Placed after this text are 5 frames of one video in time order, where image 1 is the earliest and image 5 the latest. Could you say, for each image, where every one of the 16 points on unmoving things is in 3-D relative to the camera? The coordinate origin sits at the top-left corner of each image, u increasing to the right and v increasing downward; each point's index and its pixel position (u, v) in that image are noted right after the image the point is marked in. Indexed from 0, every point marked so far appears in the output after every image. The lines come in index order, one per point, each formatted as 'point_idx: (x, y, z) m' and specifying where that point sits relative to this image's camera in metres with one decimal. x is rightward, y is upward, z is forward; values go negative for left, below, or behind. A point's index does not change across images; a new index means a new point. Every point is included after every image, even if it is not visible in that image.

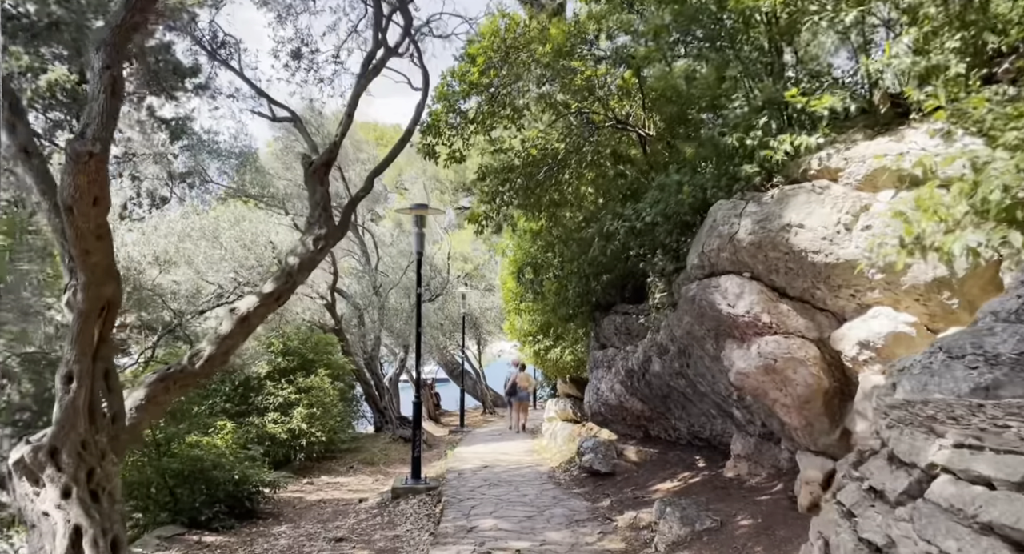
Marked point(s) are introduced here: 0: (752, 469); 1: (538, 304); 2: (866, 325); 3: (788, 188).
0: (+2.6, -2.0, +7.6) m
1: (+0.4, -0.5, +11.8) m
2: (+2.4, -0.3, +4.9) m
3: (+2.1, +0.7, +5.3) m
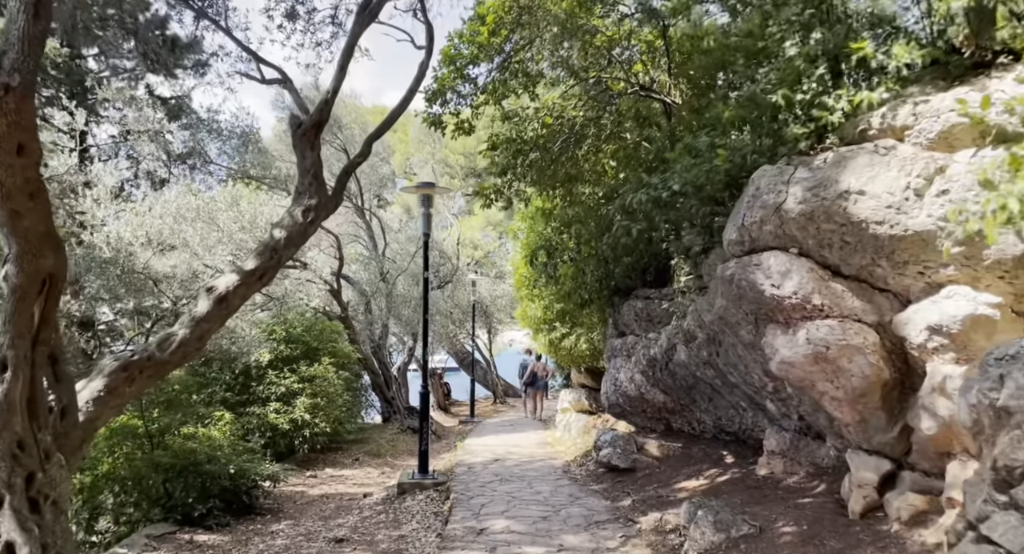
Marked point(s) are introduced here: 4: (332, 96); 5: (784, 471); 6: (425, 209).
0: (+2.7, -1.9, +6.9) m
1: (+0.6, -0.2, +11.2) m
2: (+2.5, -0.2, +4.2) m
3: (+2.2, +0.8, +4.6) m
4: (-1.9, +1.9, +7.3) m
5: (+2.7, -1.9, +7.0) m
6: (-1.3, +1.0, +10.4) m
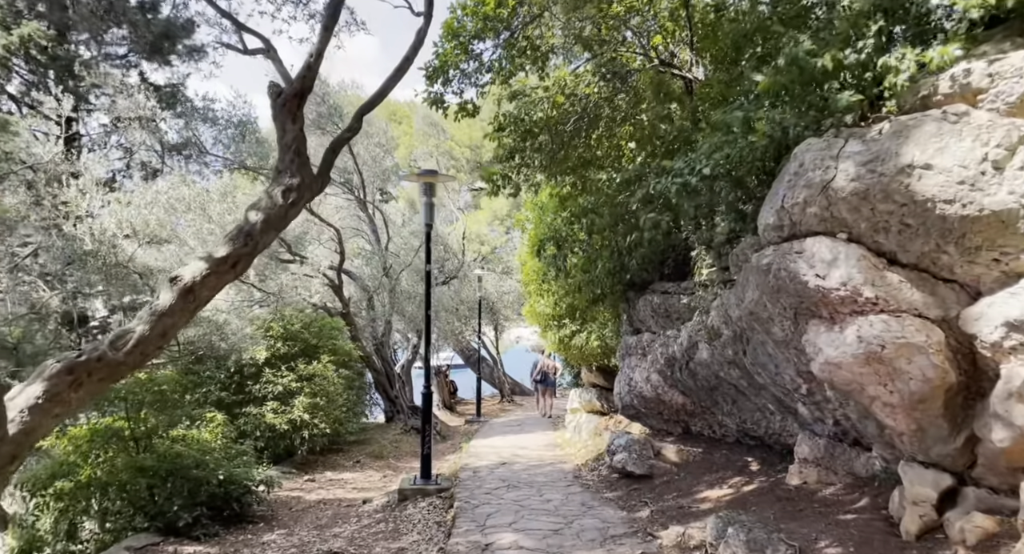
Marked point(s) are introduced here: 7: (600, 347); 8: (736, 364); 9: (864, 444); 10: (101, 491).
0: (+2.8, -1.8, +6.3) m
1: (+0.7, -0.1, +10.6) m
2: (+2.6, -0.1, +3.6) m
3: (+2.2, +0.9, +4.0) m
4: (-1.8, +2.0, +6.7) m
5: (+2.7, -1.8, +6.4) m
6: (-1.2, +1.1, +9.8) m
7: (+1.4, -1.1, +11.4) m
8: (+2.2, -0.8, +6.9) m
9: (+3.0, -1.4, +6.1) m
10: (-4.5, -2.3, +7.8) m
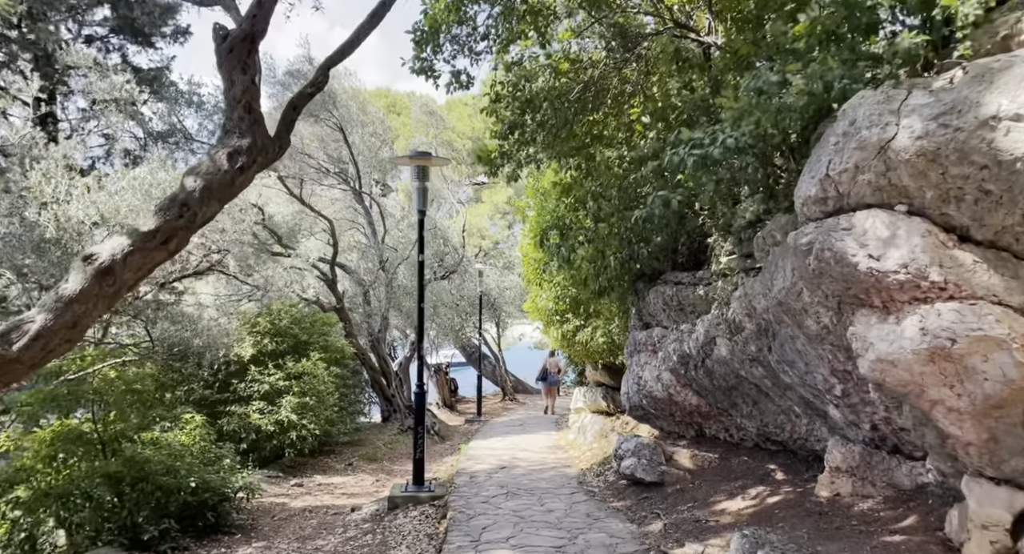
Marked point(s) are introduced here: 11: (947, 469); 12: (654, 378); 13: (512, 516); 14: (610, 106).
0: (+2.7, -1.7, +5.6) m
1: (+0.7, 0.0, +9.9) m
2: (+2.5, 0.0, +2.9) m
3: (+2.2, +1.0, +3.3) m
4: (-1.8, +2.1, +6.0) m
5: (+2.7, -1.7, +5.7) m
6: (-1.2, +1.2, +9.1) m
7: (+1.4, -1.0, +10.7) m
8: (+2.2, -0.7, +6.2) m
9: (+3.0, -1.3, +5.4) m
10: (-4.5, -2.2, +7.1) m
11: (+2.6, -1.1, +4.2) m
12: (+1.6, -1.2, +8.2) m
13: (0.0, -2.4, +7.3) m
14: (+1.0, +1.7, +7.1) m
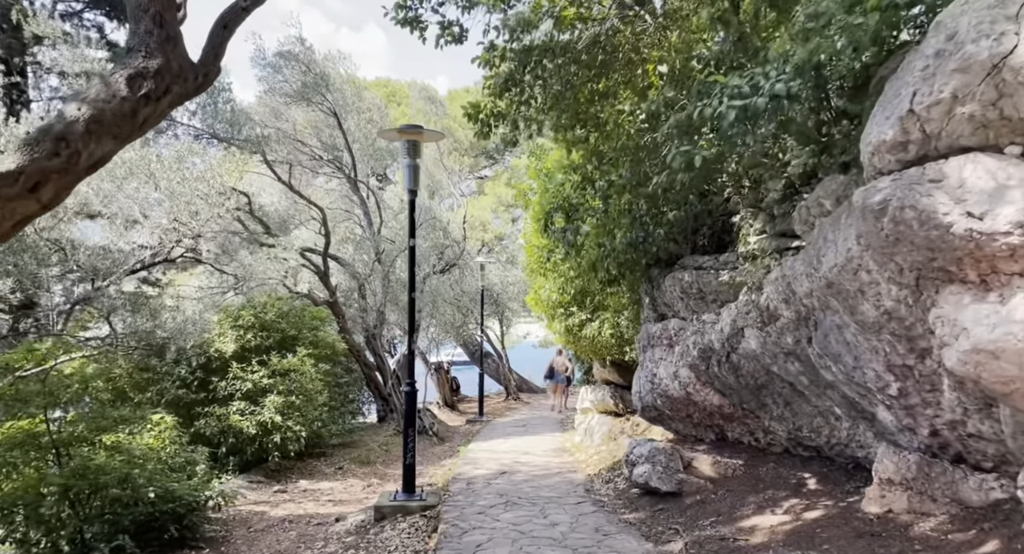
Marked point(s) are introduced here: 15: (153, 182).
0: (+2.7, -1.5, +4.8) m
1: (+0.7, +0.2, +9.0) m
2: (+2.5, +0.1, +2.0) m
3: (+2.2, +1.1, +2.5) m
4: (-1.9, +2.2, +5.2) m
5: (+2.7, -1.6, +4.8) m
6: (-1.2, +1.4, +8.3) m
7: (+1.4, -0.8, +9.8) m
8: (+2.1, -0.6, +5.3) m
9: (+3.0, -1.2, +4.6) m
10: (-4.5, -2.1, +6.3) m
11: (+2.6, -1.0, +3.4) m
12: (+1.6, -1.0, +7.4) m
13: (0.0, -2.3, +6.5) m
14: (+1.0, +1.8, +6.2) m
15: (-4.9, +1.3, +9.7) m
